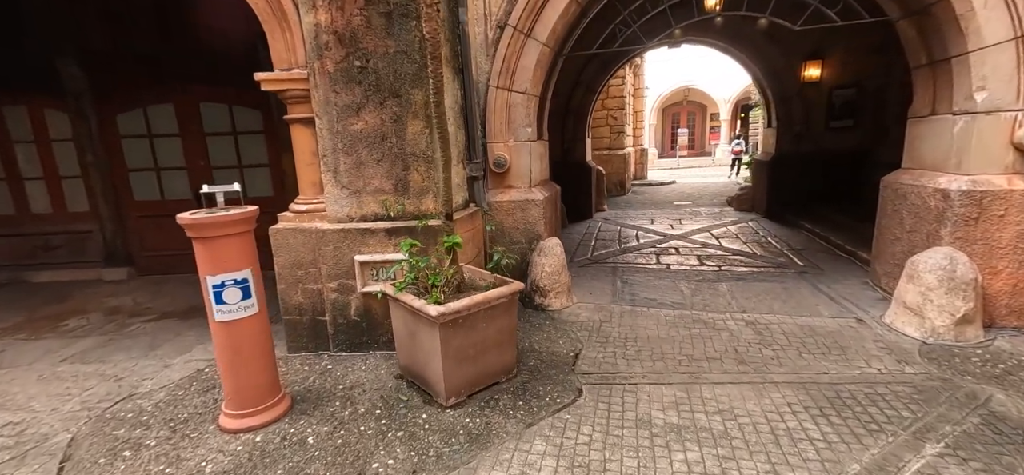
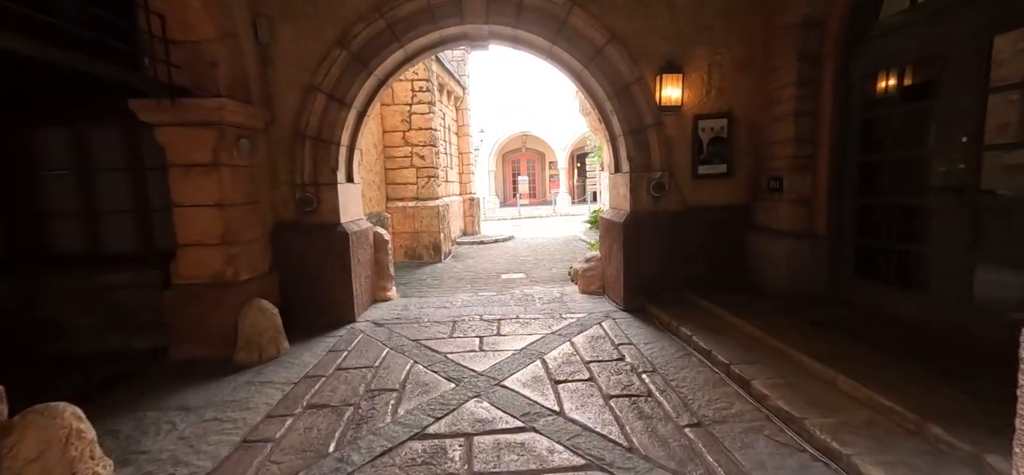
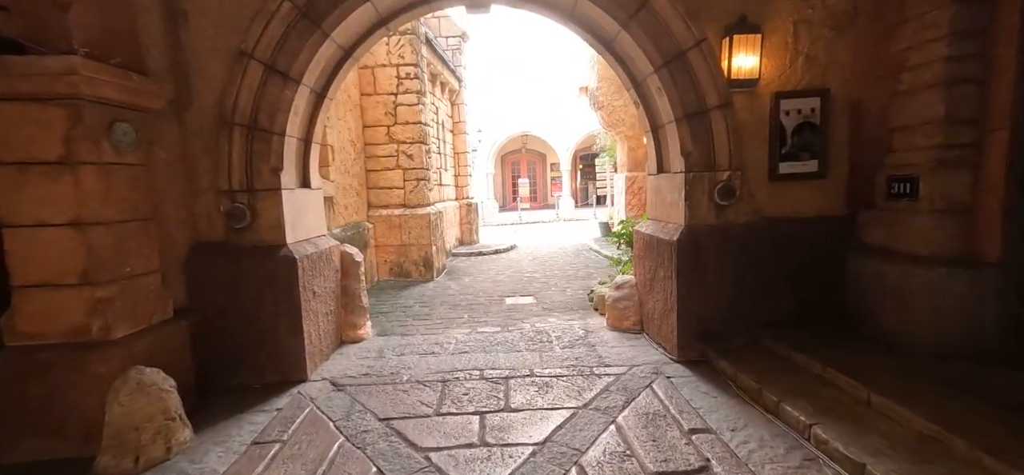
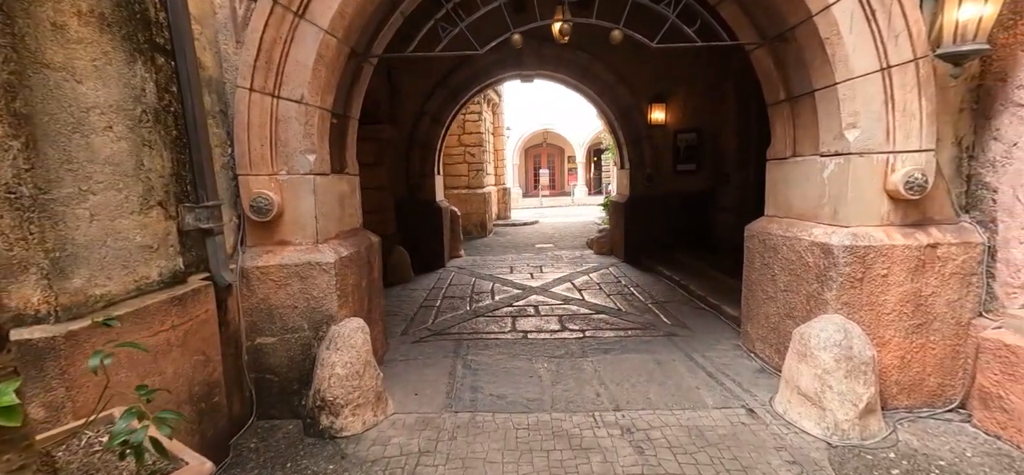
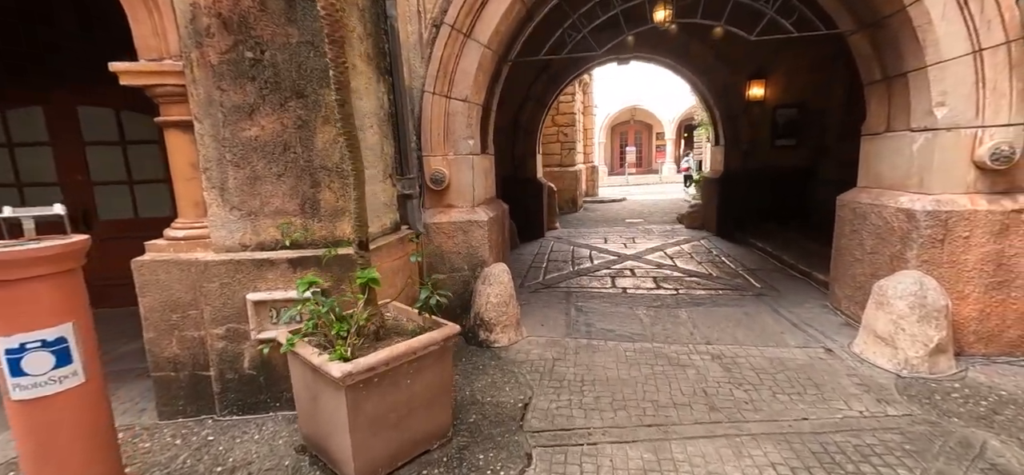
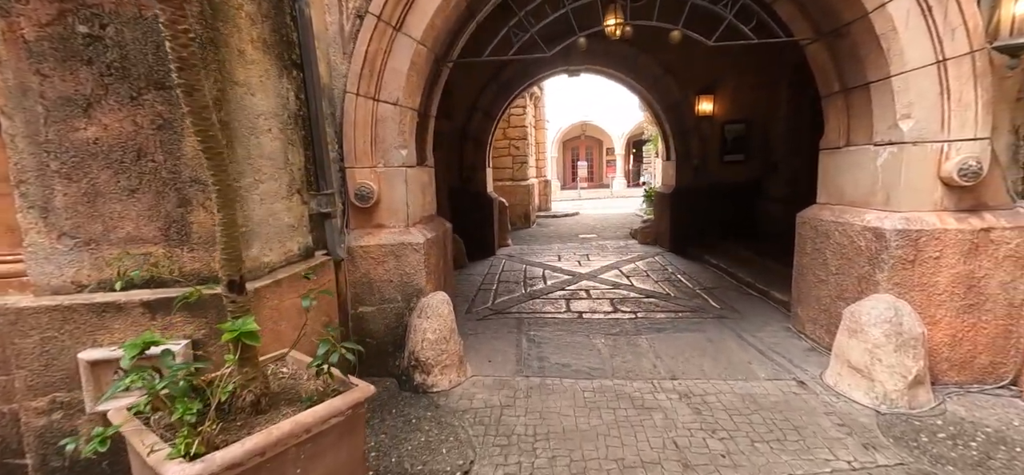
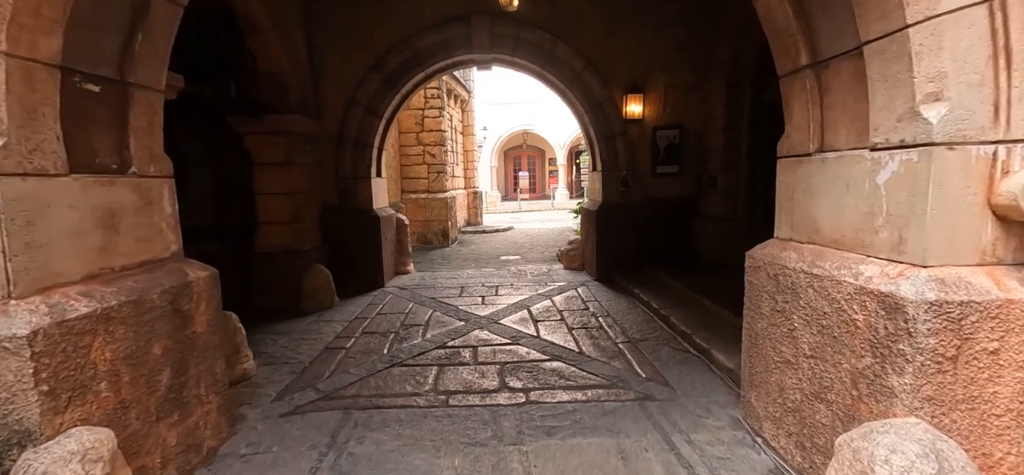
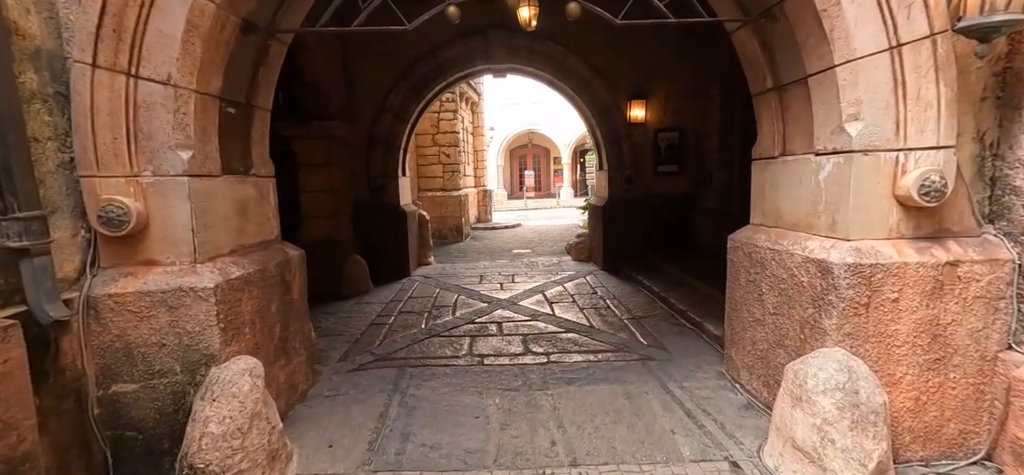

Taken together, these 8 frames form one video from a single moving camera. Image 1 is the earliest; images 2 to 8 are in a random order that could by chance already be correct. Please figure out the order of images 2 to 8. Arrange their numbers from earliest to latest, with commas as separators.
5, 6, 4, 8, 7, 2, 3
